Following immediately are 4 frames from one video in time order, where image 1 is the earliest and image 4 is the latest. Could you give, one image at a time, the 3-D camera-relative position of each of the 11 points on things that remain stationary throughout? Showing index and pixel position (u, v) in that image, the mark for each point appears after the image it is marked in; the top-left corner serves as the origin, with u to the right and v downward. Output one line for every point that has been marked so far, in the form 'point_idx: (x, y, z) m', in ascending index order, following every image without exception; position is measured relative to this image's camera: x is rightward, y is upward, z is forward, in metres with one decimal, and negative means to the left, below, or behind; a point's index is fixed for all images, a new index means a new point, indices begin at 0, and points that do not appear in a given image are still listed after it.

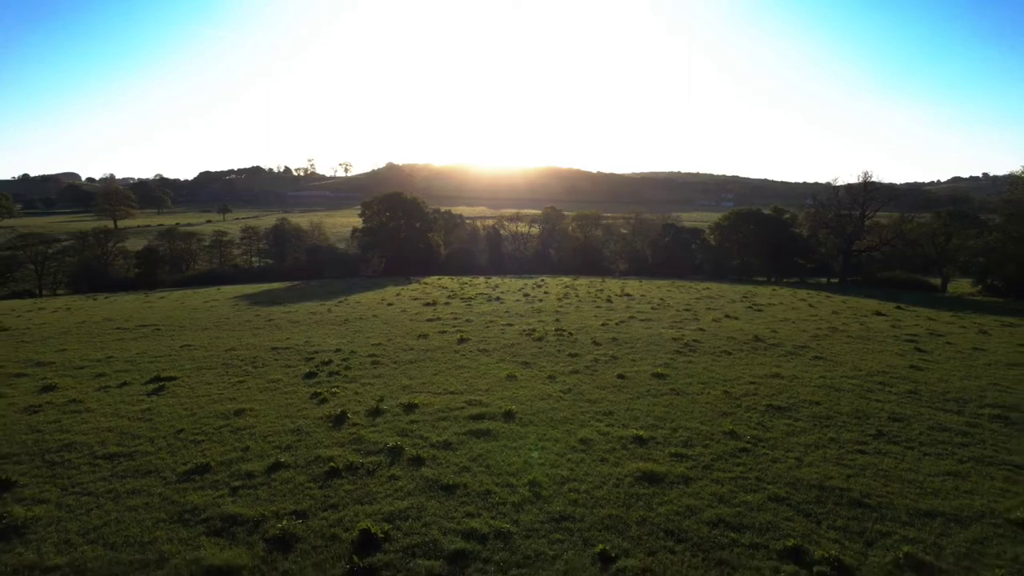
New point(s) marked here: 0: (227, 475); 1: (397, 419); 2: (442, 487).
0: (-6.3, -4.1, +12.1) m
1: (-3.3, -3.7, +15.8) m
2: (-1.5, -4.2, +11.7) m
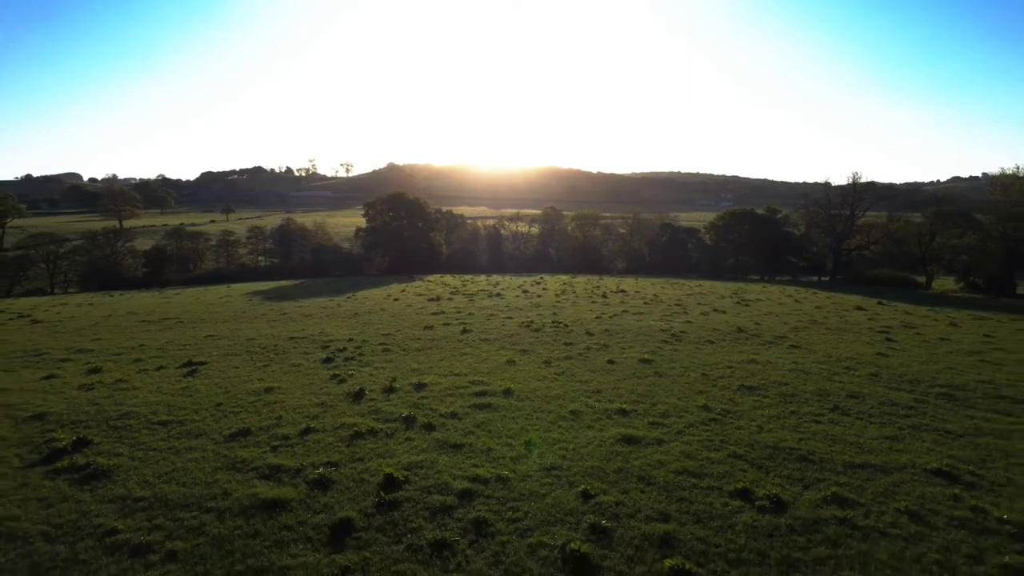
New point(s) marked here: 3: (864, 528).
0: (-6.3, -3.8, +14.2) m
1: (-3.4, -3.5, +17.8) m
2: (-1.5, -3.9, +13.7) m
3: (+6.5, -4.4, +10.2) m
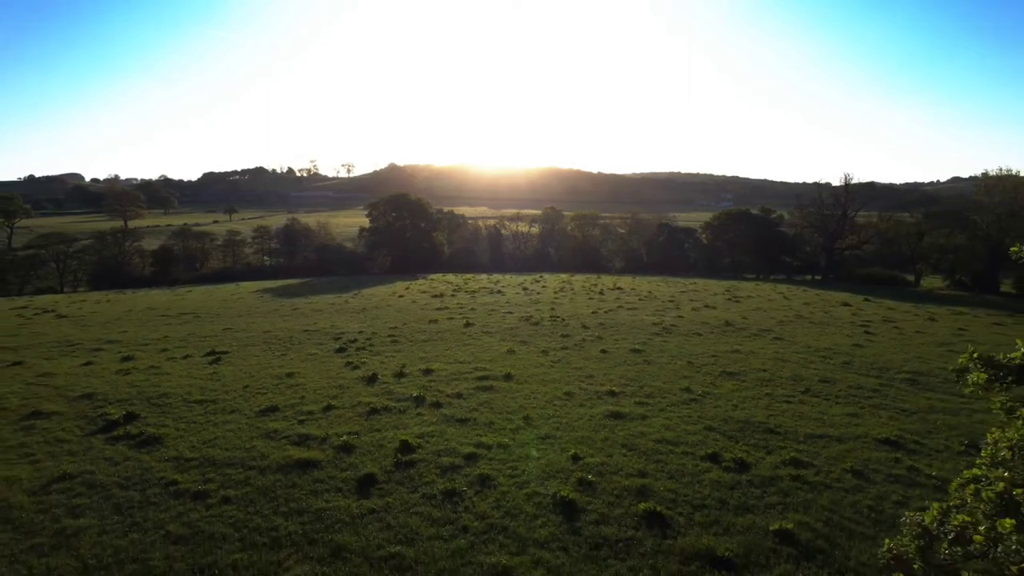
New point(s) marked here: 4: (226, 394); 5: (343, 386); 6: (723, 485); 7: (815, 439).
0: (-6.3, -3.6, +15.9) m
1: (-3.4, -3.2, +19.6) m
2: (-1.5, -3.7, +15.5) m
3: (+6.5, -4.2, +11.9) m
4: (-9.2, -3.4, +17.7) m
5: (-5.7, -3.4, +18.6) m
6: (+4.5, -4.2, +11.7) m
7: (+8.0, -4.0, +14.5) m
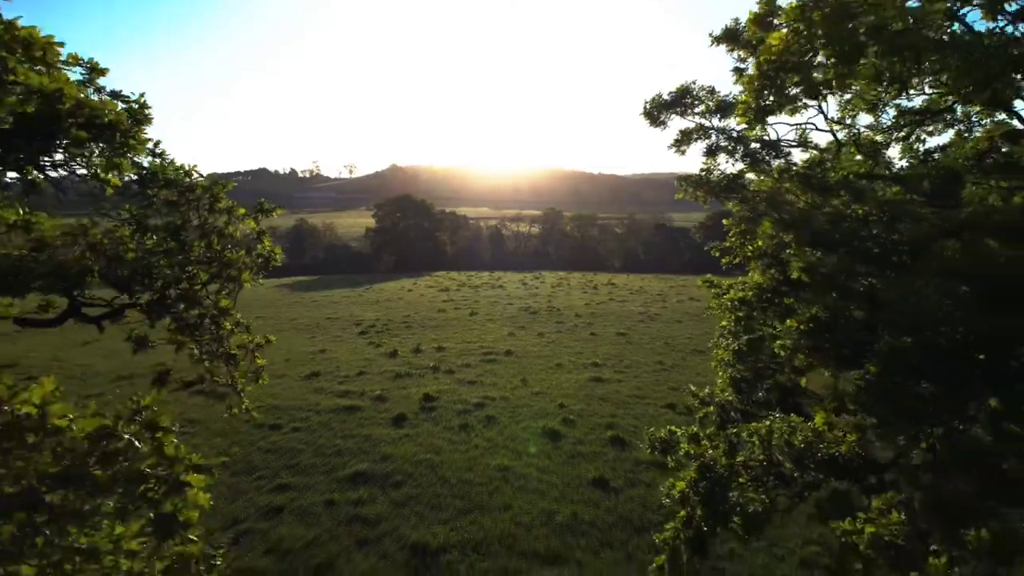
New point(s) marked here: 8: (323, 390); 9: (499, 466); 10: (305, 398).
0: (-6.3, -3.1, +19.4) m
1: (-3.4, -2.8, +23.1) m
2: (-1.6, -3.3, +19.0) m
3: (+6.5, -3.7, +15.4) m
4: (-9.2, -3.0, +21.2) m
5: (-5.7, -2.9, +22.1) m
6: (+4.5, -3.7, +15.2) m
7: (+8.0, -3.5, +18.0) m
8: (-6.0, -3.3, +17.7) m
9: (-0.3, -4.0, +12.1) m
10: (-6.3, -3.4, +16.7) m
